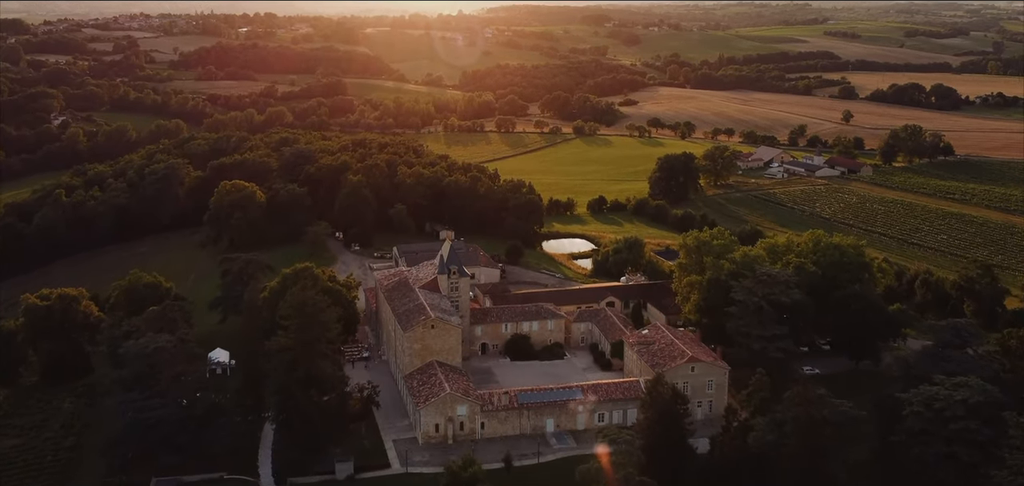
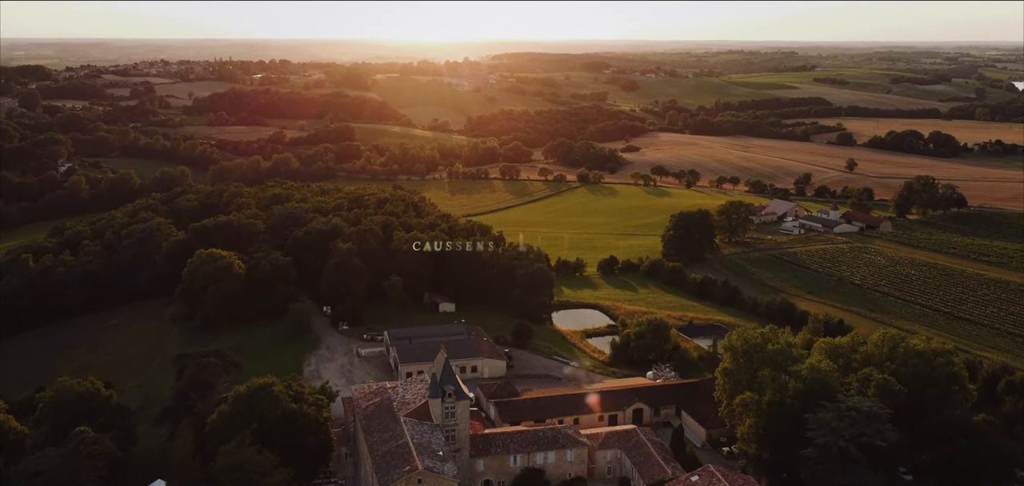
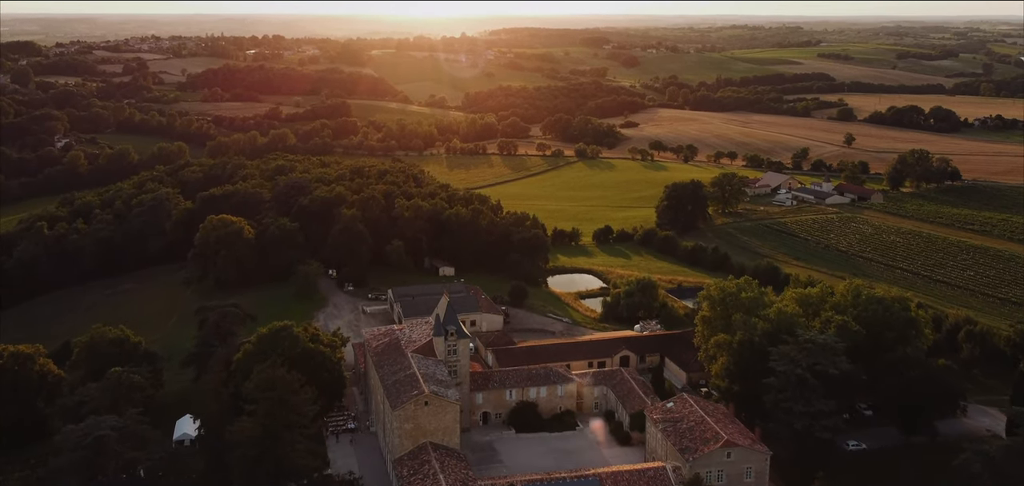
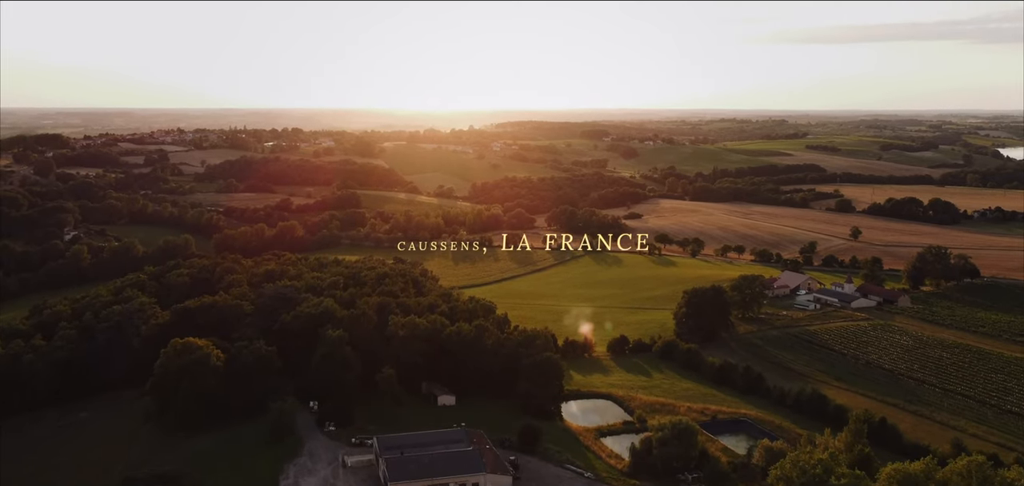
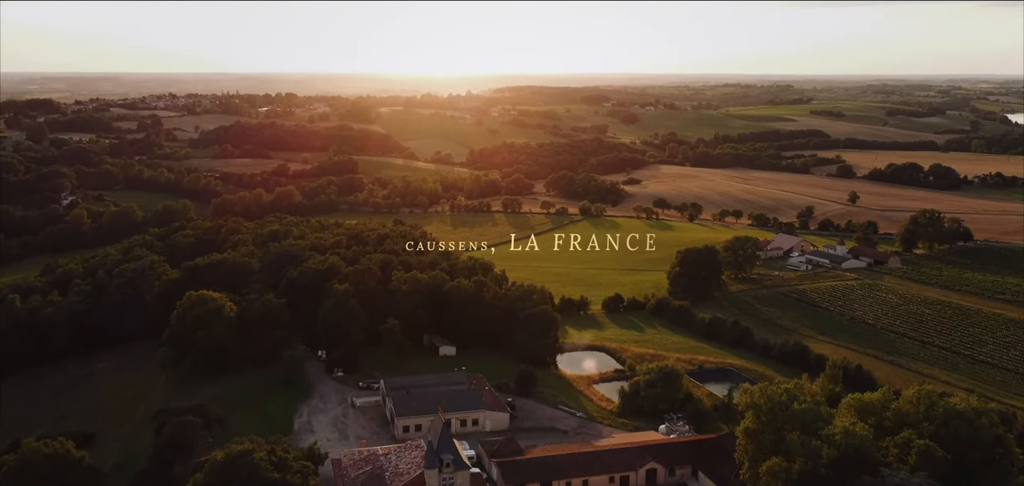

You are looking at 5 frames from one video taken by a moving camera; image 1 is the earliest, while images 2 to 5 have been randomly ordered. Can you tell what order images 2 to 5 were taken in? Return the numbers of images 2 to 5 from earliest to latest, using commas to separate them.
3, 2, 5, 4
